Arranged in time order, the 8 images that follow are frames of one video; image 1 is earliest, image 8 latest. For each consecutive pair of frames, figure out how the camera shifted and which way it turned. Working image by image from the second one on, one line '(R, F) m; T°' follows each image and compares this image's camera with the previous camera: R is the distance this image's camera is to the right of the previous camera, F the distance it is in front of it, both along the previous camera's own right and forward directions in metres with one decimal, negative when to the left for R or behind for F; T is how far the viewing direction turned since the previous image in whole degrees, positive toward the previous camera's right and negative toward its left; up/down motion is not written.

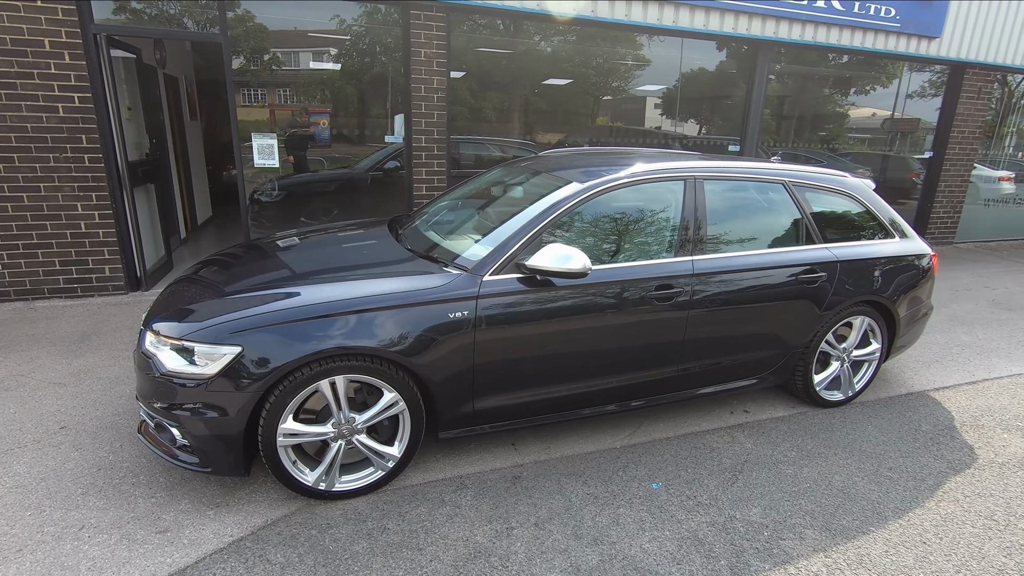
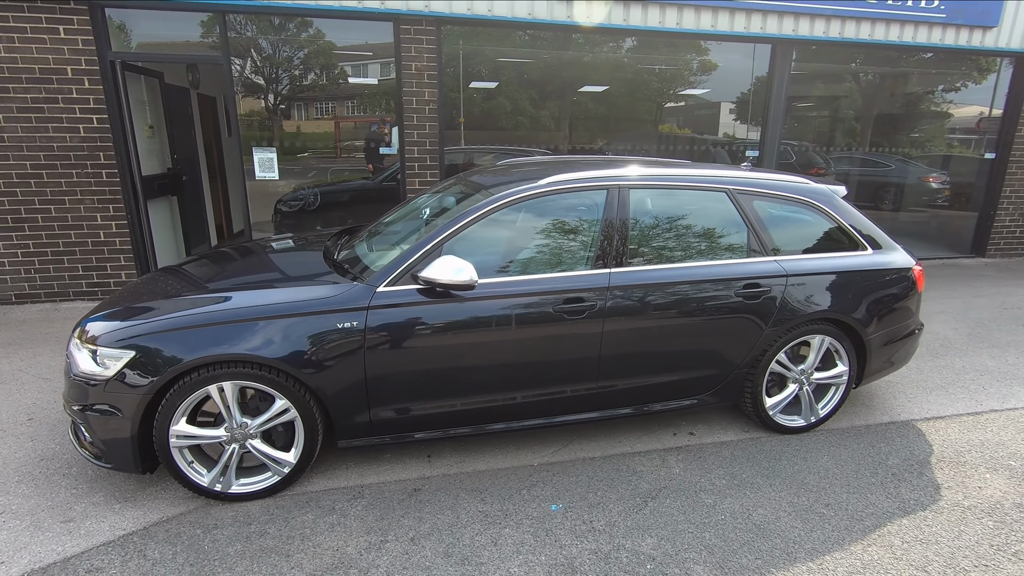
(+0.9, +0.1) m; -7°
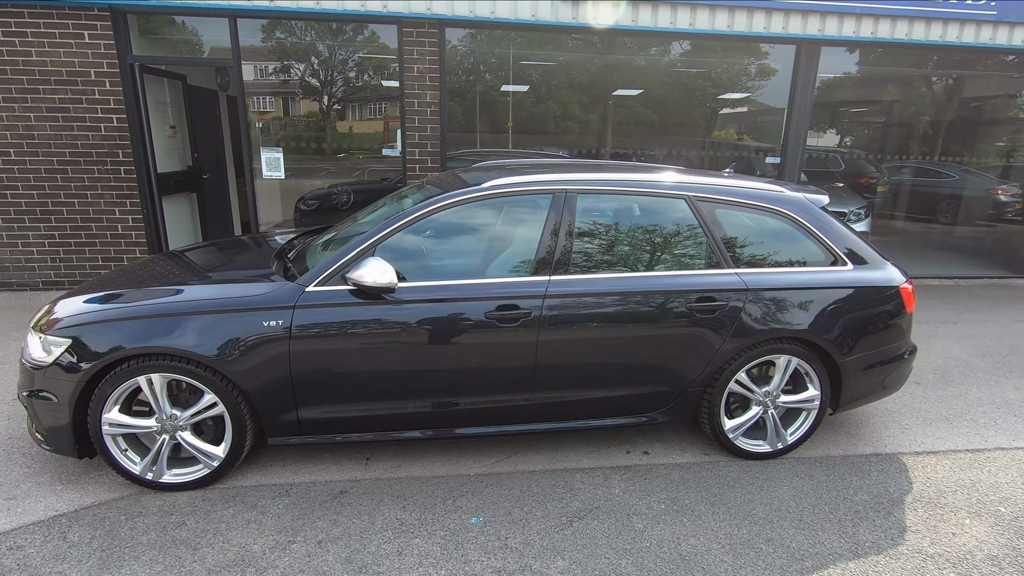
(+0.6, +0.1) m; -5°
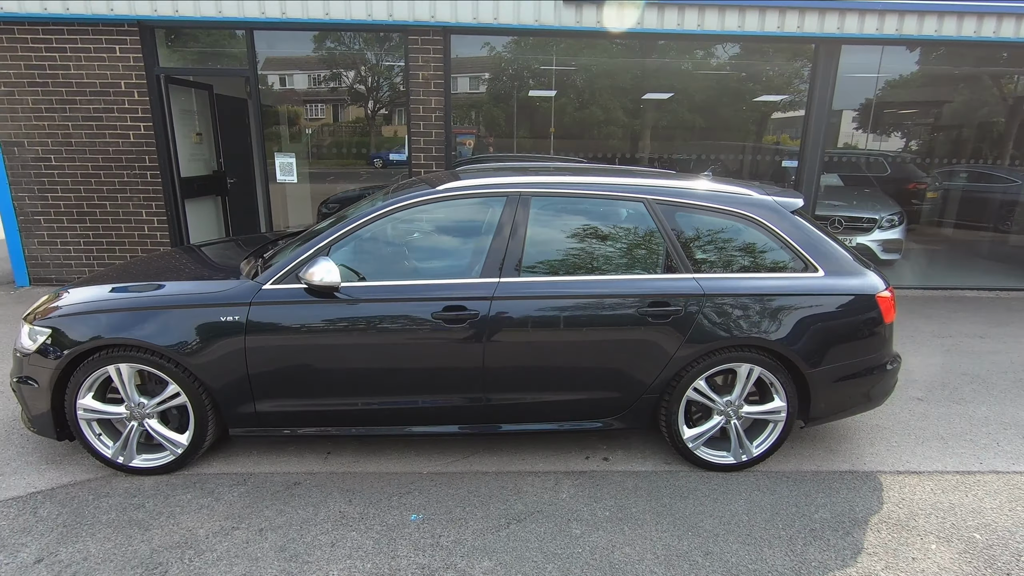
(+0.5, 0.0) m; -5°
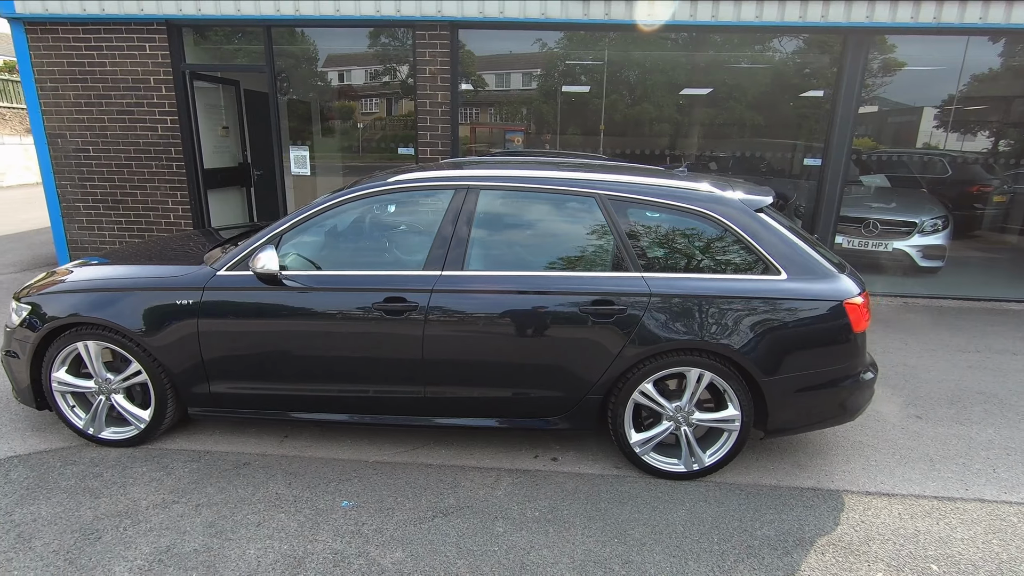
(+0.6, +0.1) m; -5°
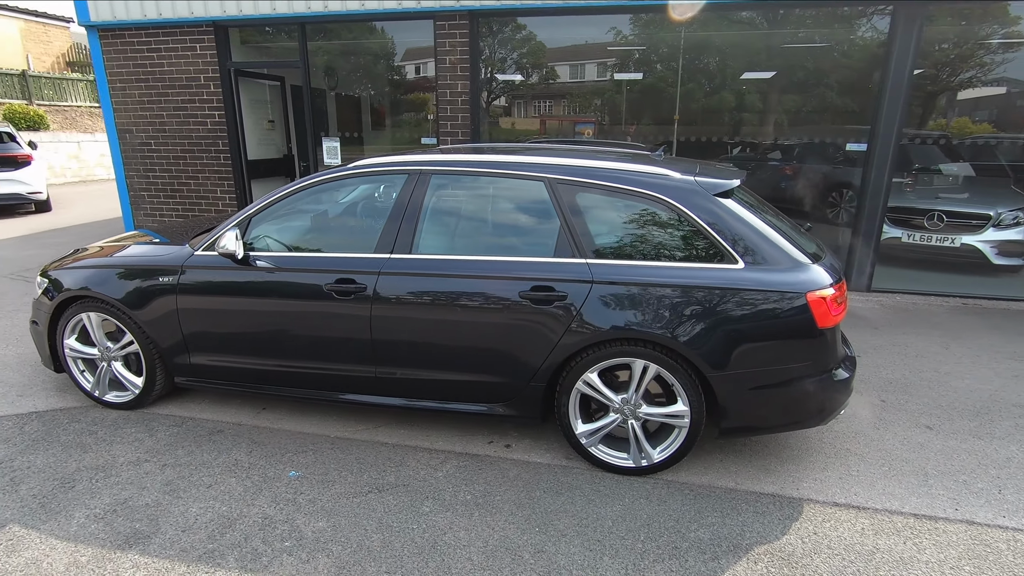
(+0.7, +0.1) m; -8°
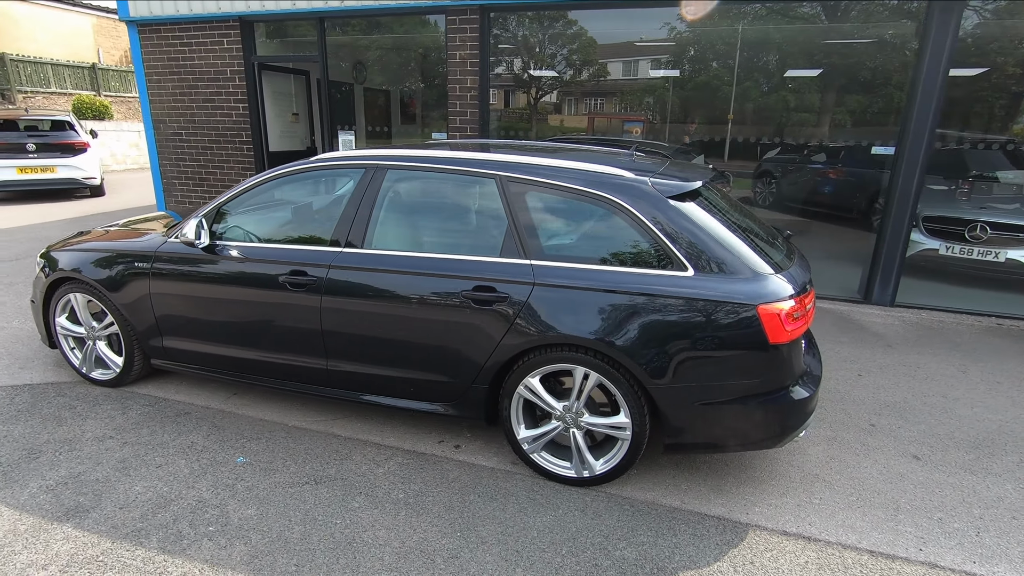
(+0.5, +0.1) m; -5°
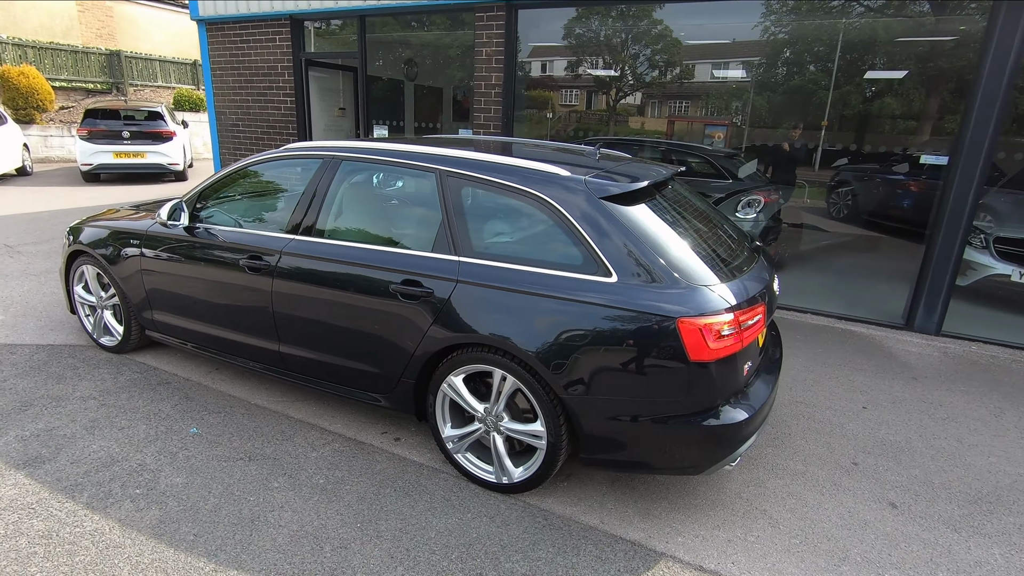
(+0.7, +0.1) m; -8°
